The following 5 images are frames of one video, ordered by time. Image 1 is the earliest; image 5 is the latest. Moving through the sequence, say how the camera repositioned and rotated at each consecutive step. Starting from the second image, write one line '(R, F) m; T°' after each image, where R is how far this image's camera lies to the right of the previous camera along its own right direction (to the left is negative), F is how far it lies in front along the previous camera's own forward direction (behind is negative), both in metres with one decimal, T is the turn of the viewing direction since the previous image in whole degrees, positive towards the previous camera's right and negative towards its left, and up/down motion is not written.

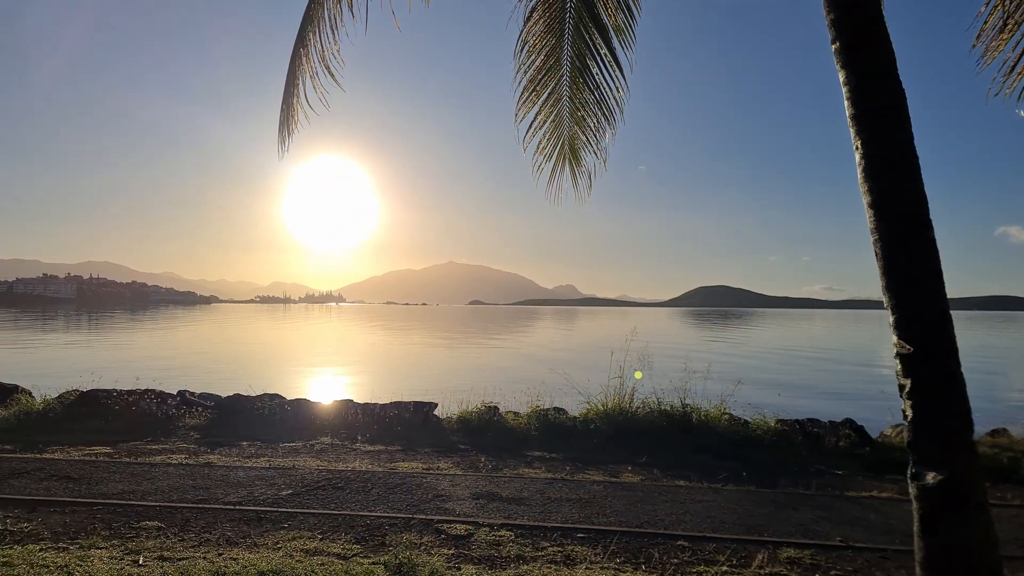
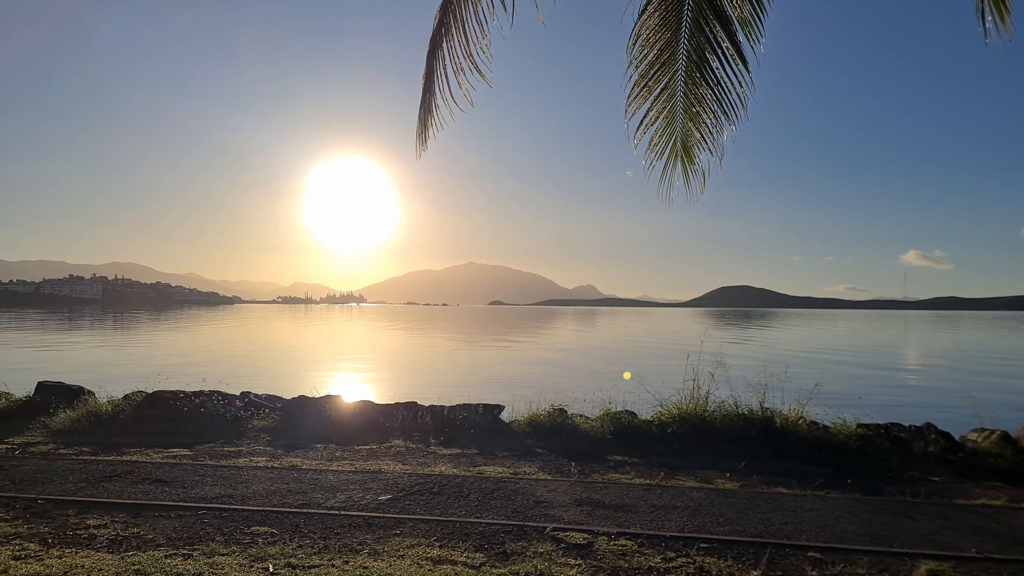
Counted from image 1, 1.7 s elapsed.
(-0.9, +0.1) m; -2°
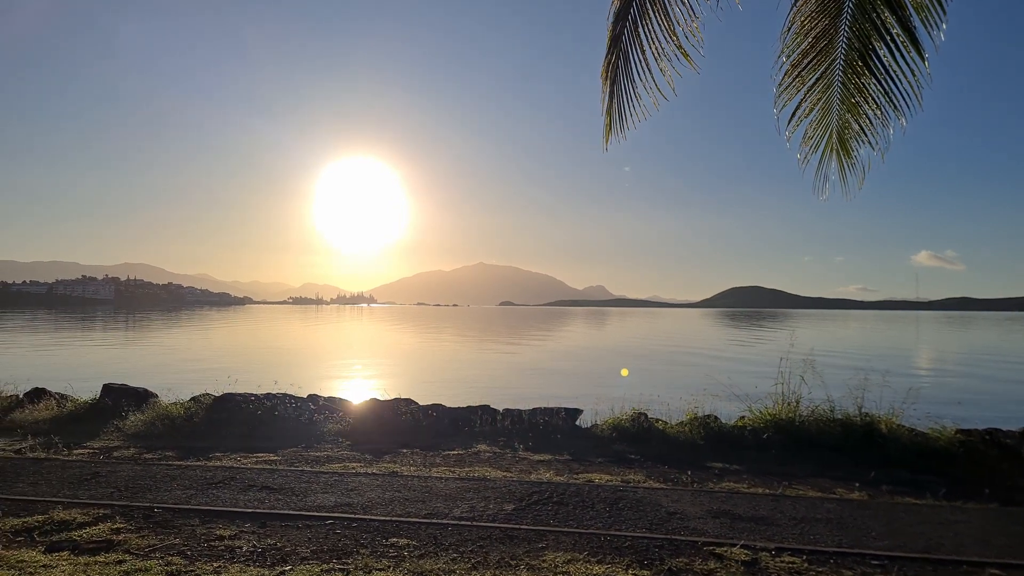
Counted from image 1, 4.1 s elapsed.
(-1.2, +0.3) m; -1°
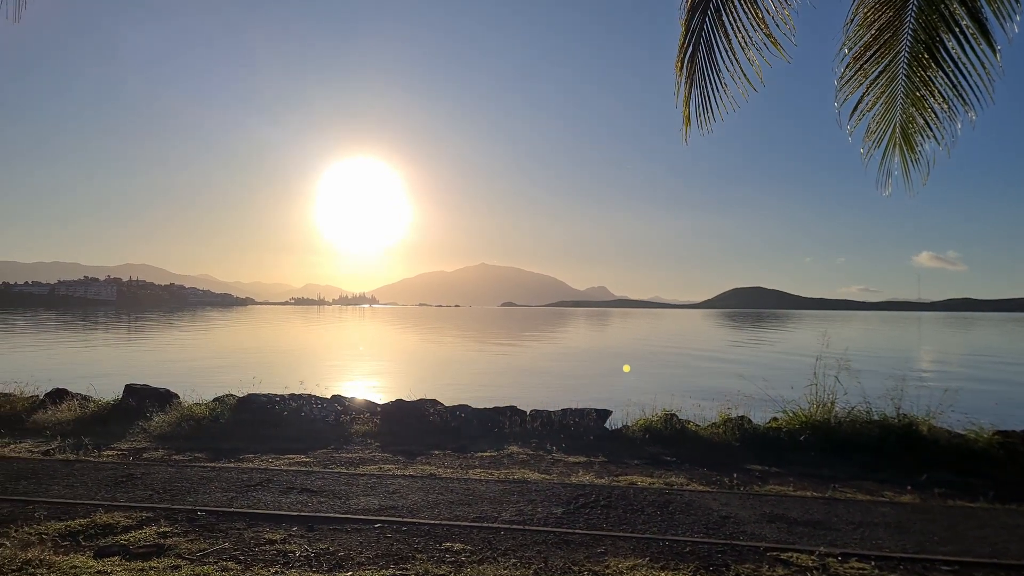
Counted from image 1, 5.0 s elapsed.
(-0.5, +0.1) m; 0°
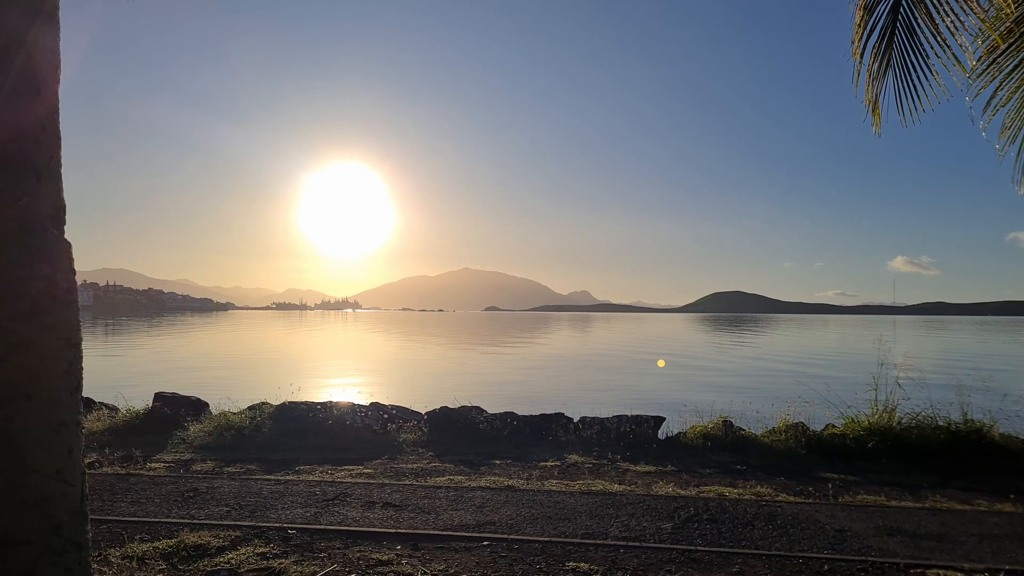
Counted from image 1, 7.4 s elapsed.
(-1.2, +0.3) m; +2°
